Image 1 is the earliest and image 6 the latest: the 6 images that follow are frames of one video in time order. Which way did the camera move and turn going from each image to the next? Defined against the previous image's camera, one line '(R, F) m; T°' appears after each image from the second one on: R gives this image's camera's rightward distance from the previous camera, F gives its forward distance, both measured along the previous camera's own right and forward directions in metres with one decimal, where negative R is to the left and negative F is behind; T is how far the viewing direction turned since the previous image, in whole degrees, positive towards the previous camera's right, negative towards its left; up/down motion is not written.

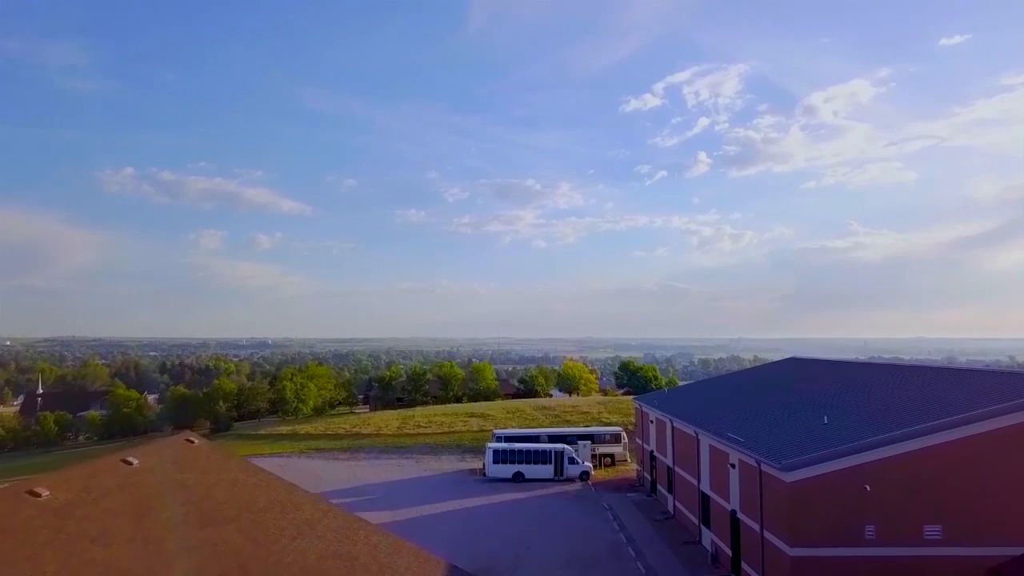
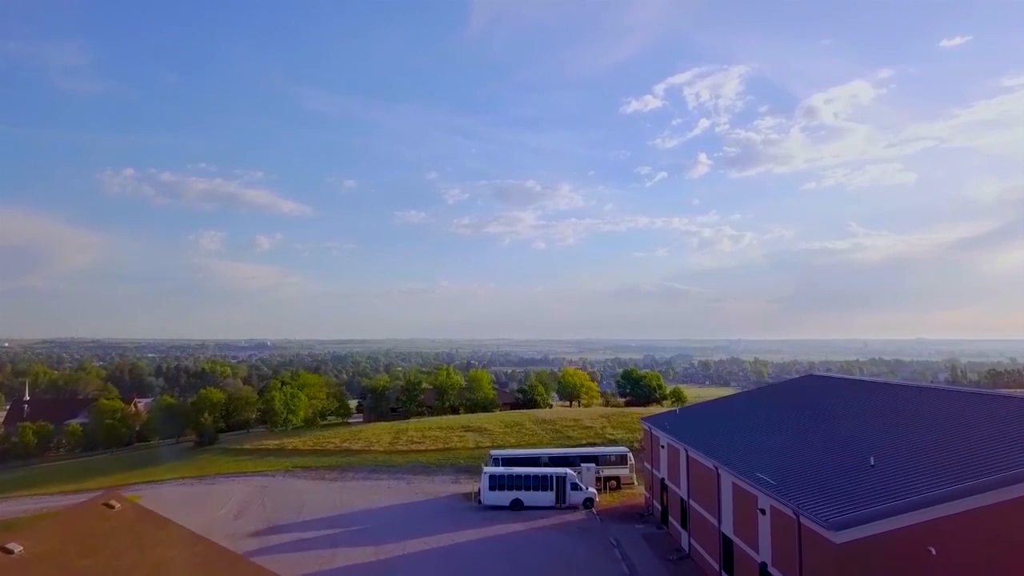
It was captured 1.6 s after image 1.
(0.0, +1.0) m; 0°
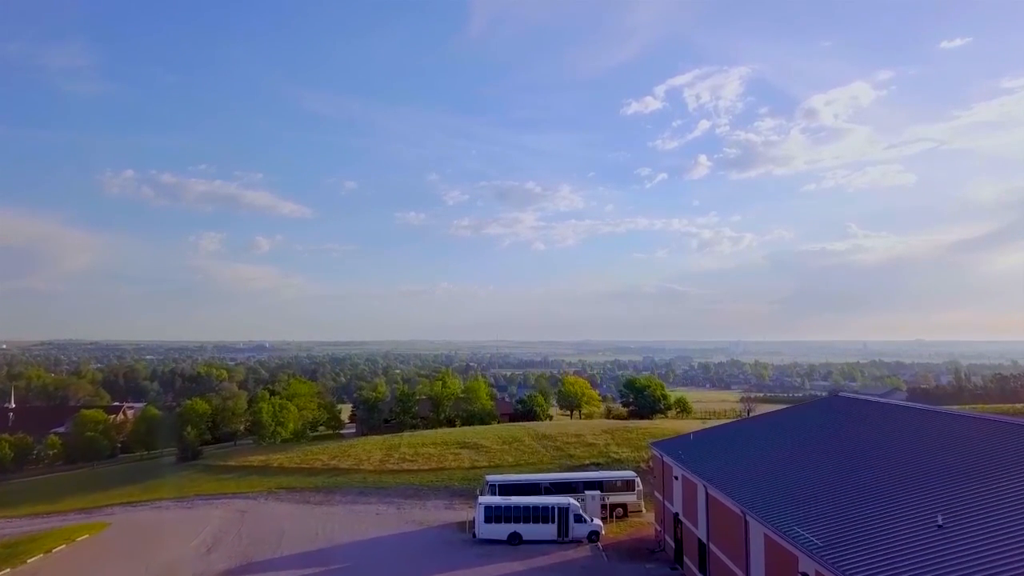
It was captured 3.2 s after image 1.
(0.0, +1.0) m; 0°
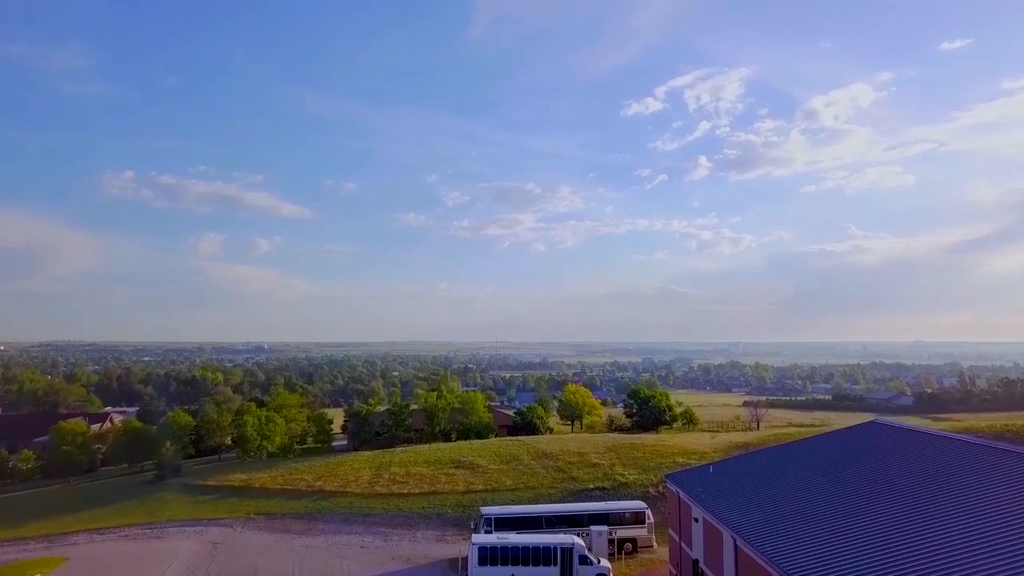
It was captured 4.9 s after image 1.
(0.0, +1.1) m; 0°
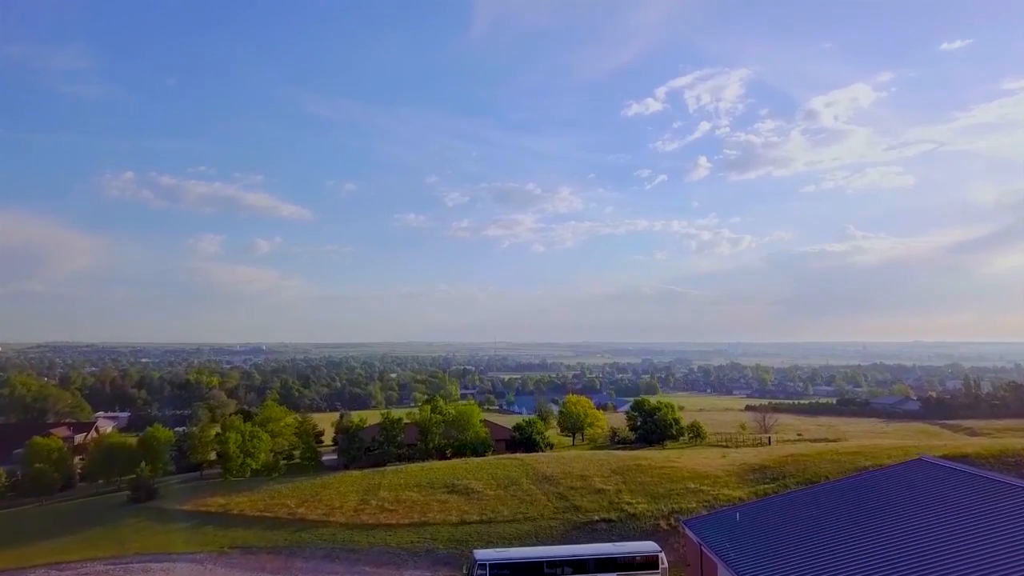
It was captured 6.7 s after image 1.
(0.0, +1.2) m; 0°
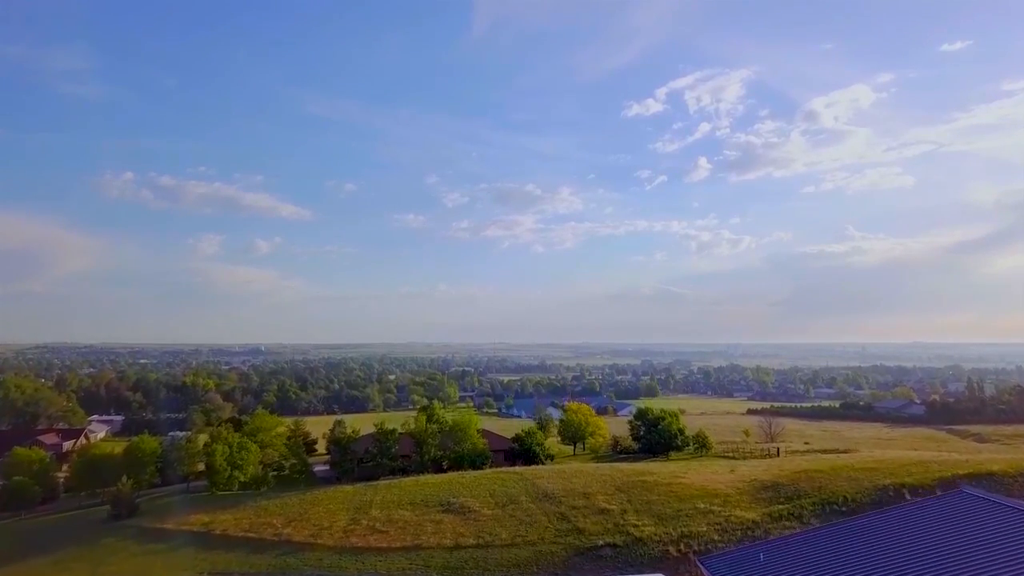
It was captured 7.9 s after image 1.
(0.0, +0.8) m; 0°
